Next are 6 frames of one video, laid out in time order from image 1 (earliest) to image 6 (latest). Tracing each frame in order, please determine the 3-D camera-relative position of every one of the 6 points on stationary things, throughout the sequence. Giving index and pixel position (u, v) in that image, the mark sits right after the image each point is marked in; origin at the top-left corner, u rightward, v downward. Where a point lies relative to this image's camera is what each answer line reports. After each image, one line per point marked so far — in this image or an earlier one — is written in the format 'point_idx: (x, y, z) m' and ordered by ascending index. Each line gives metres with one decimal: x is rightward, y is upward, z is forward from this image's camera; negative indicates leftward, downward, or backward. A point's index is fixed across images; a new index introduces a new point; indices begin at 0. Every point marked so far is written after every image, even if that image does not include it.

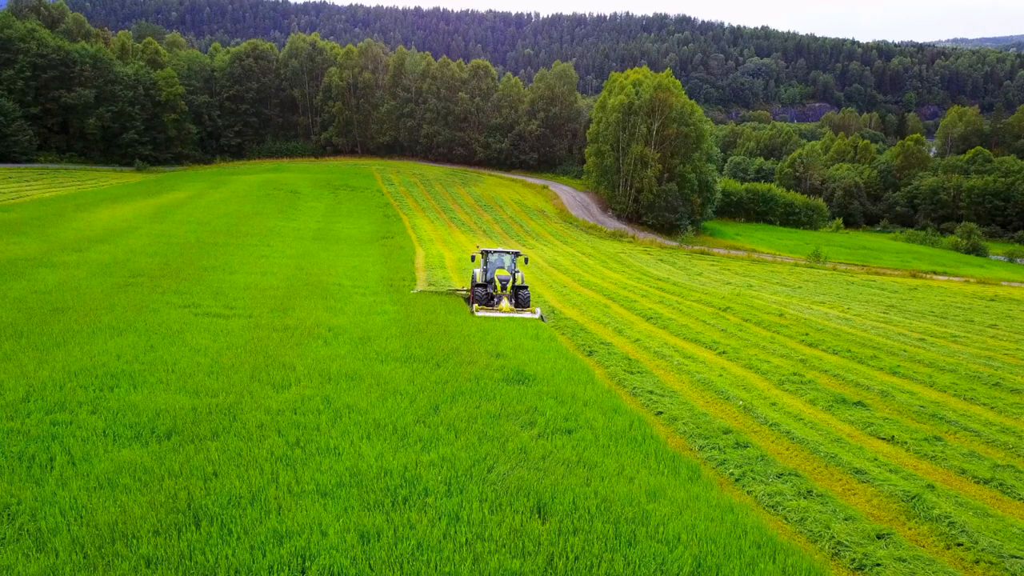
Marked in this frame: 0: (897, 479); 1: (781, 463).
0: (+4.2, -2.1, +7.1) m
1: (+3.1, -2.0, +7.5) m
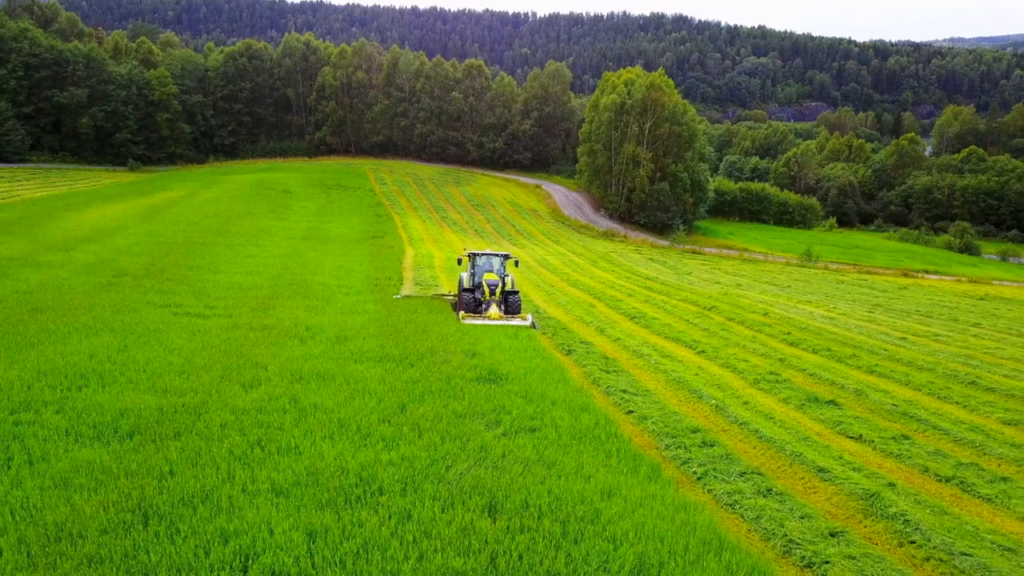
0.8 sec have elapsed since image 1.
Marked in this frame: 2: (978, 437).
0: (+3.8, -2.1, +7.1) m
1: (+2.7, -2.0, +7.6) m
2: (+6.2, -2.0, +8.7) m
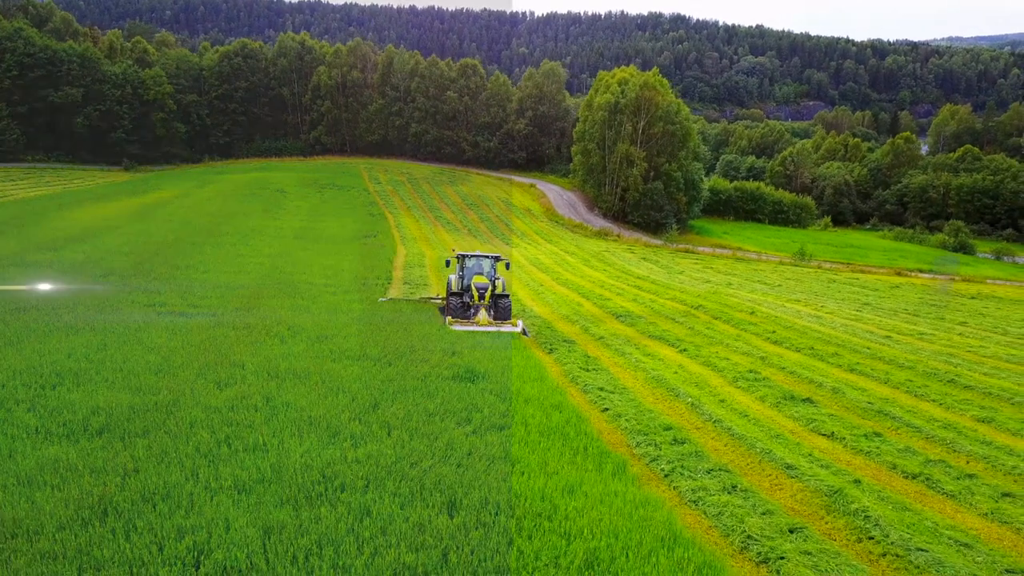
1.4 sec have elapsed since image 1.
0: (+3.4, -2.0, +7.2) m
1: (+2.3, -2.0, +7.6) m
2: (+5.8, -2.0, +8.7) m
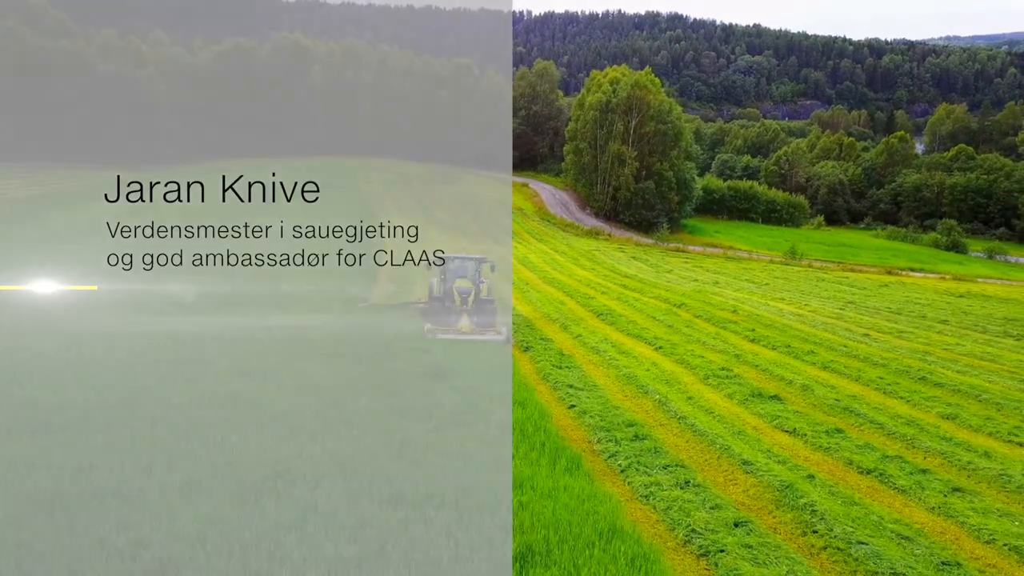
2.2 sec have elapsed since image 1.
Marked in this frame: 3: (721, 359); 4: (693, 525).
0: (+3.0, -2.0, +7.3) m
1: (+1.9, -1.9, +7.7) m
2: (+5.4, -1.9, +8.8) m
3: (+4.1, -1.4, +12.8) m
4: (+1.6, -2.1, +5.8) m
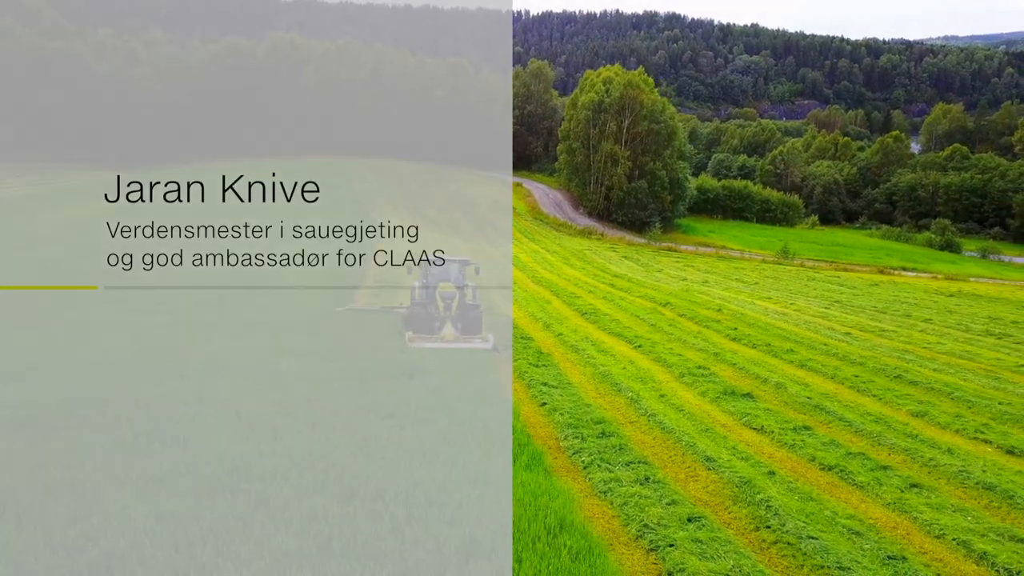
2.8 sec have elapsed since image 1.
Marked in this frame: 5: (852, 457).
0: (+2.6, -2.0, +7.3) m
1: (+1.5, -1.9, +7.7) m
2: (+5.0, -1.9, +8.9) m
3: (+3.7, -1.4, +12.9) m
4: (+1.2, -2.1, +5.9) m
5: (+4.0, -2.0, +7.7) m
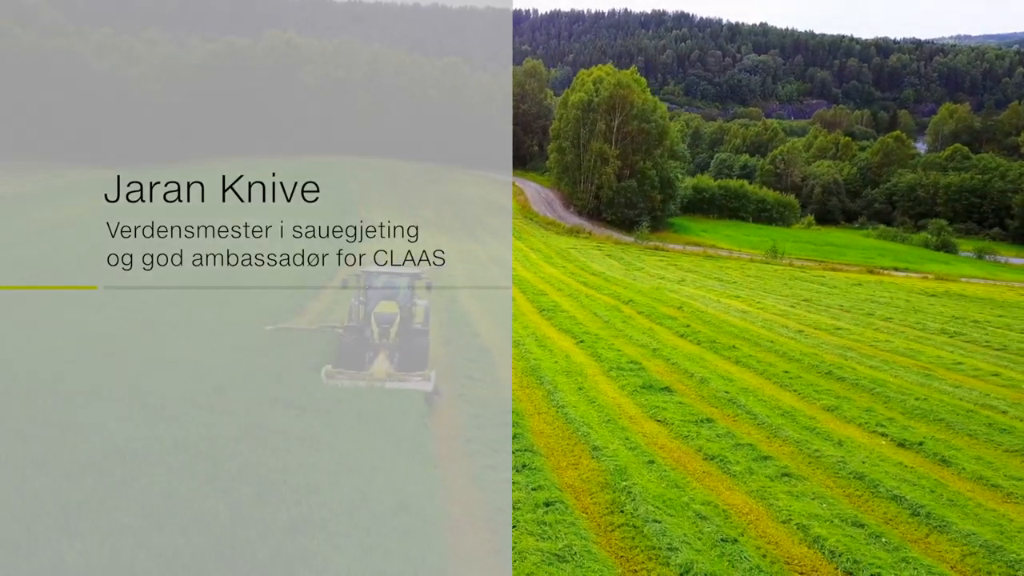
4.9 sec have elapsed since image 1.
0: (+1.3, -1.9, +7.5) m
1: (+0.2, -1.8, +8.0) m
2: (+3.7, -1.8, +9.1) m
3: (+2.5, -1.3, +13.1) m
4: (-0.1, -2.0, +6.1) m
5: (+2.8, -1.9, +7.9) m
